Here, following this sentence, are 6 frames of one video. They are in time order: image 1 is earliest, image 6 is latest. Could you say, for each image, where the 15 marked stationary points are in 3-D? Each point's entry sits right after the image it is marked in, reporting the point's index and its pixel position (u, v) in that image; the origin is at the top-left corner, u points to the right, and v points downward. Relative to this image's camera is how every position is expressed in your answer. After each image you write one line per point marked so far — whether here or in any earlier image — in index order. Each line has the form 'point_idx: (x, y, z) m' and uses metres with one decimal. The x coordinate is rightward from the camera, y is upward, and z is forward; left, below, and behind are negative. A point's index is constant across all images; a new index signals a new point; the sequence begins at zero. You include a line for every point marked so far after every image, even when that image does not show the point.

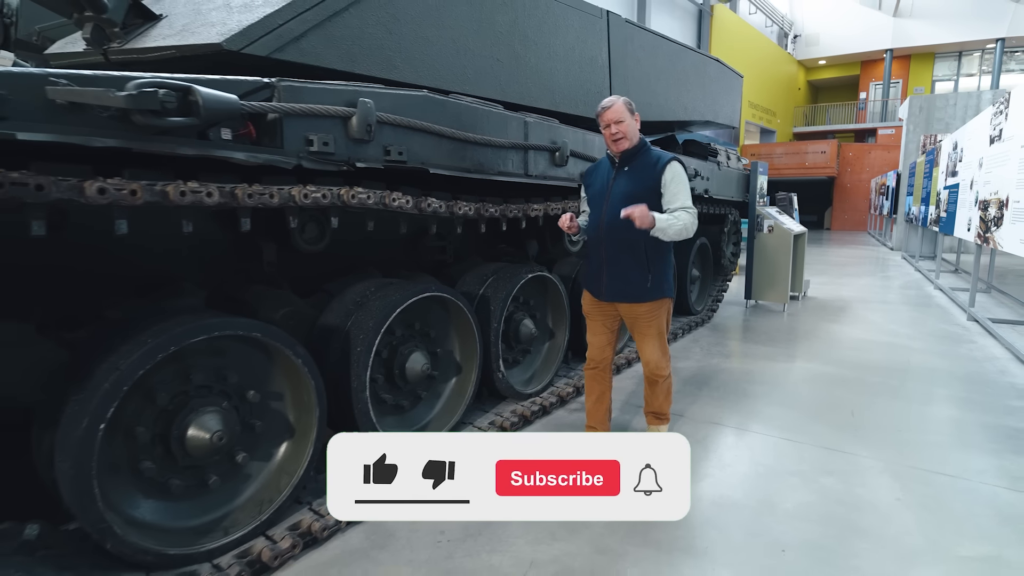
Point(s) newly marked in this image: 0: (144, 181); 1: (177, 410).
0: (-1.3, +0.4, +2.0) m
1: (-1.4, -0.5, +2.3) m
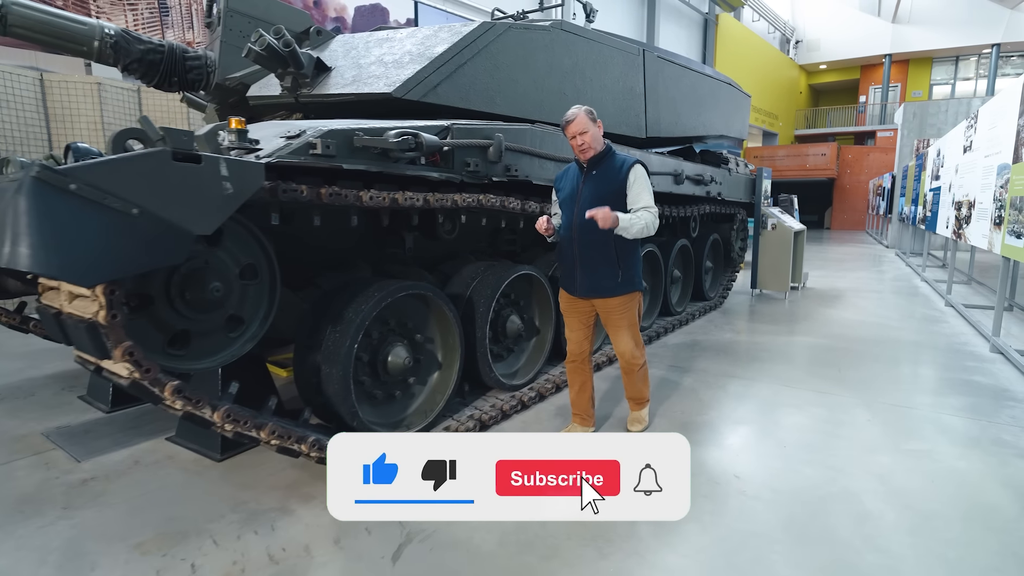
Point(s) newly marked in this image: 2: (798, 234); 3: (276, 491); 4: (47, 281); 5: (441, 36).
0: (-0.7, +0.5, +3.1) m
1: (-0.8, -0.3, +3.5) m
2: (+4.9, +0.9, +9.6) m
3: (-1.3, -1.1, +3.2) m
4: (-2.0, 0.0, +2.3) m
5: (-0.6, +2.0, +4.4) m
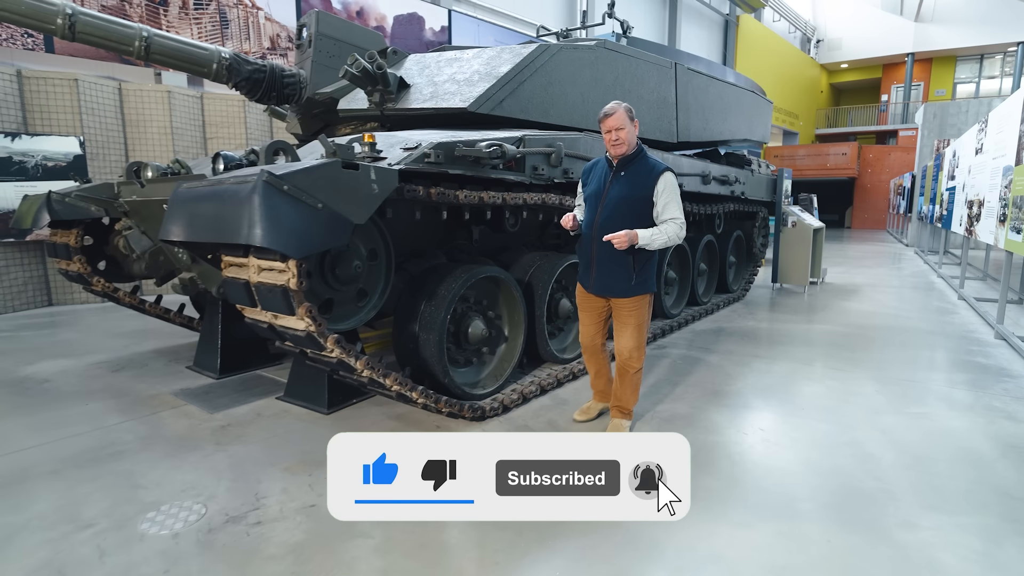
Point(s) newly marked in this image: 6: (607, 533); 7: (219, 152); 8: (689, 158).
0: (-0.2, +0.7, +3.8) m
1: (-0.4, -0.2, +4.2) m
2: (+5.5, +1.0, +10.2) m
3: (-0.9, -1.0, +3.9) m
4: (-1.6, +0.2, +3.1) m
5: (-0.1, +2.1, +5.1) m
6: (+0.5, -1.2, +2.9) m
7: (-2.0, +0.9, +3.7) m
8: (+2.1, +1.6, +6.8) m
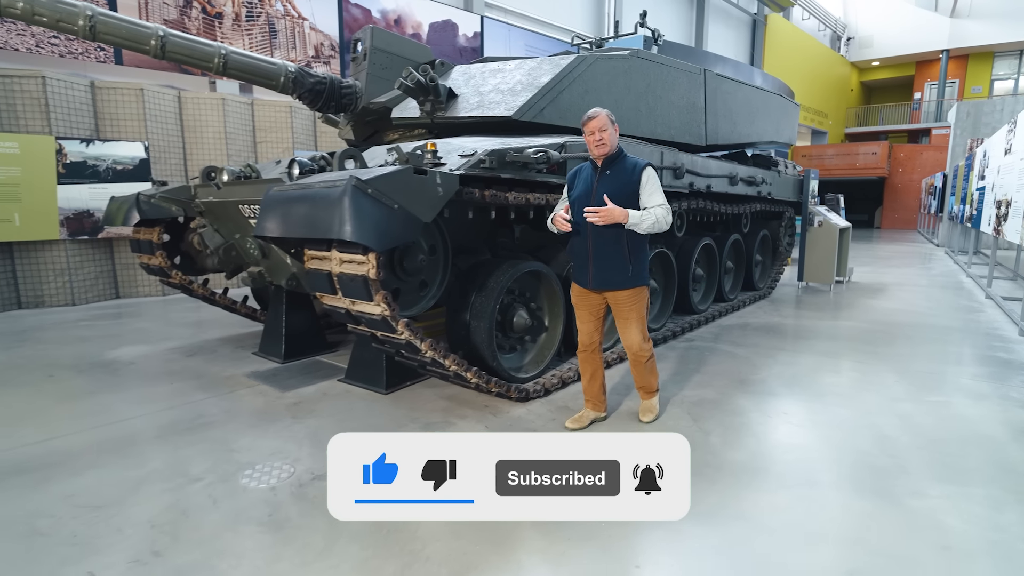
0: (+0.1, +0.7, +4.3) m
1: (0.0, -0.2, +4.6) m
2: (+6.1, +1.1, +10.3) m
3: (-0.6, -0.9, +4.4) m
4: (-1.3, +0.2, +3.5) m
5: (+0.3, +2.2, +5.5) m
6: (+0.8, -1.2, +3.2) m
7: (-1.7, +1.0, +4.2) m
8: (+2.6, +1.6, +7.1) m
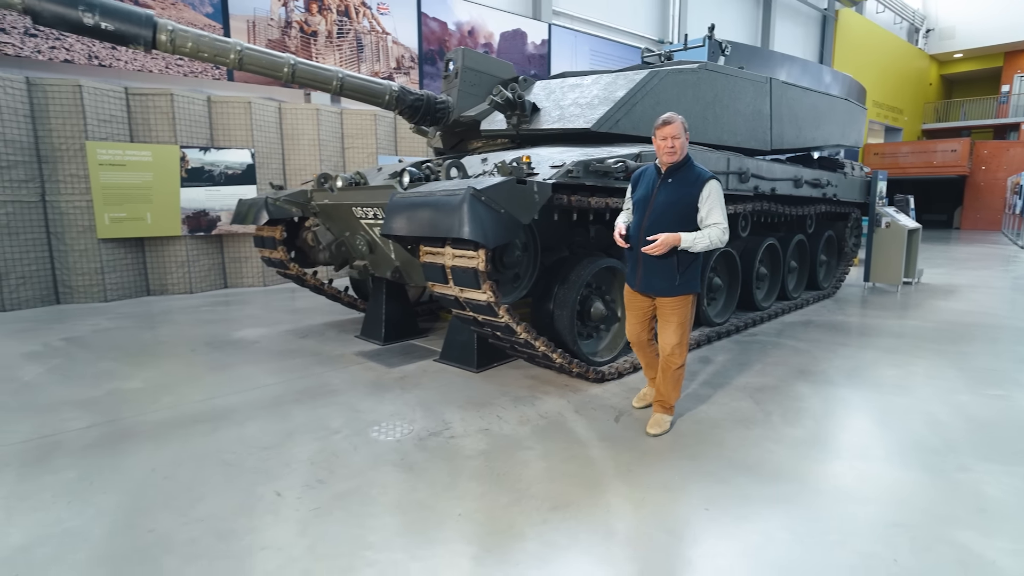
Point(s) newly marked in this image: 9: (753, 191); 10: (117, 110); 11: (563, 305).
0: (+0.8, +0.8, +4.8) m
1: (+0.7, -0.1, +5.2) m
2: (+7.4, +1.0, +10.3) m
3: (+0.1, -0.9, +5.0) m
4: (-0.6, +0.3, +4.3) m
5: (+1.2, +2.2, +6.0) m
6: (+1.3, -1.1, +3.8) m
7: (-0.9, +1.1, +4.9) m
8: (+3.5, +1.6, +7.4) m
9: (+2.8, +1.1, +6.6) m
10: (-6.5, +2.9, +9.2) m
11: (+0.4, -0.2, +4.9) m
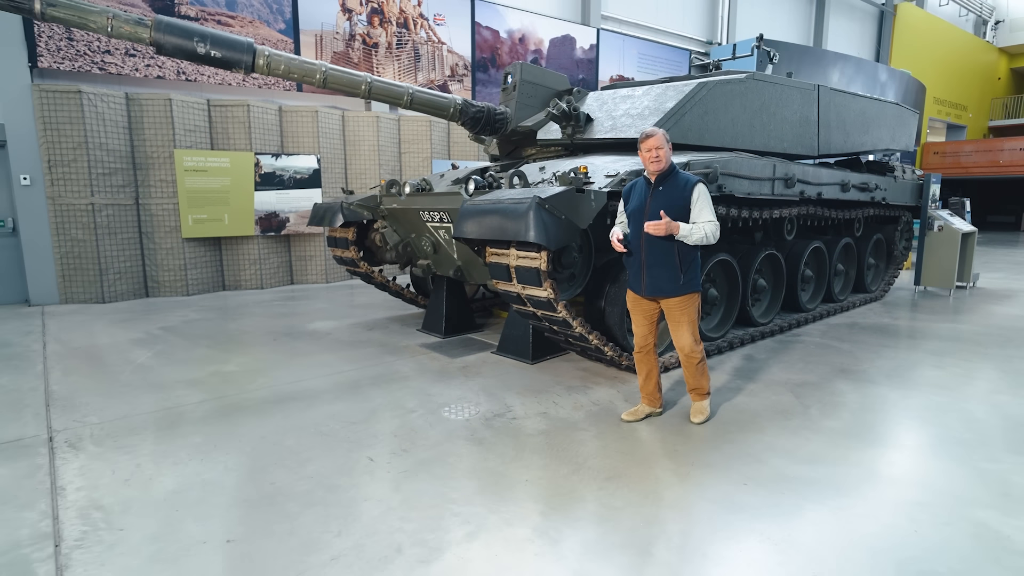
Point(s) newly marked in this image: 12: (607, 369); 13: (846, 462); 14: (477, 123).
0: (+1.3, +0.8, +5.2) m
1: (+1.2, -0.1, +5.6) m
2: (+8.3, +1.0, +10.2) m
3: (+0.6, -0.9, +5.4) m
4: (-0.1, +0.3, +4.7) m
5: (+1.8, +2.2, +6.4) m
6: (+1.8, -1.1, +4.1) m
7: (-0.4, +1.1, +5.4) m
8: (+4.3, +1.6, +7.6) m
9: (+3.5, +1.1, +6.8) m
10: (-5.6, +3.0, +10.1) m
11: (+1.0, -0.1, +5.3) m
12: (+1.0, -0.8, +5.6) m
13: (+2.3, -1.2, +3.8) m
14: (-0.4, +2.1, +7.0) m
